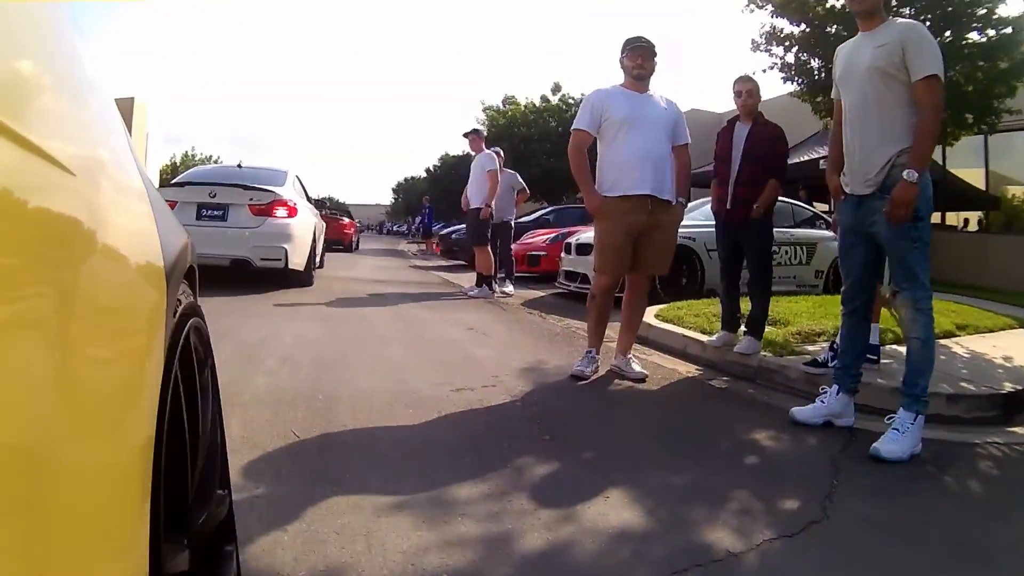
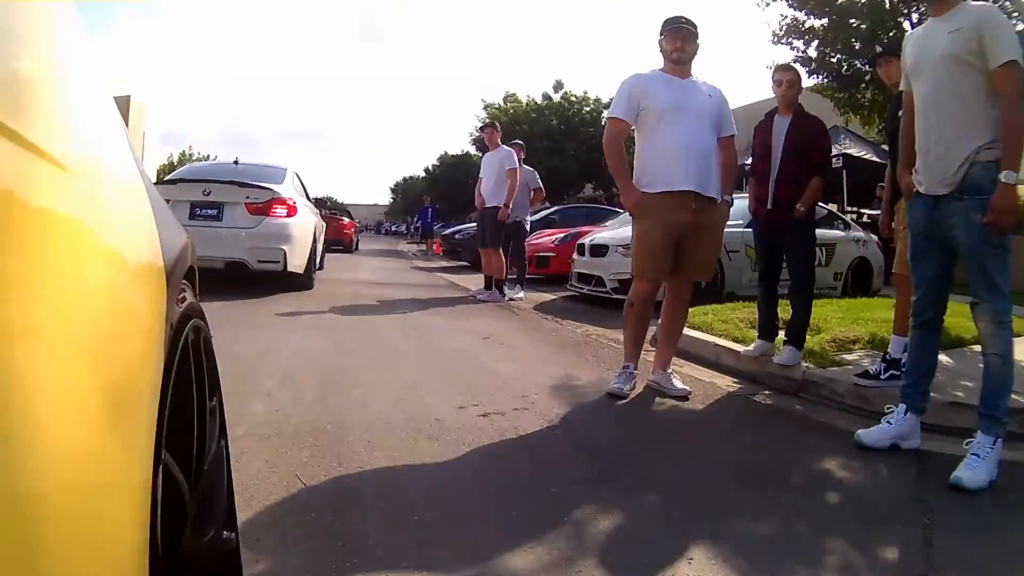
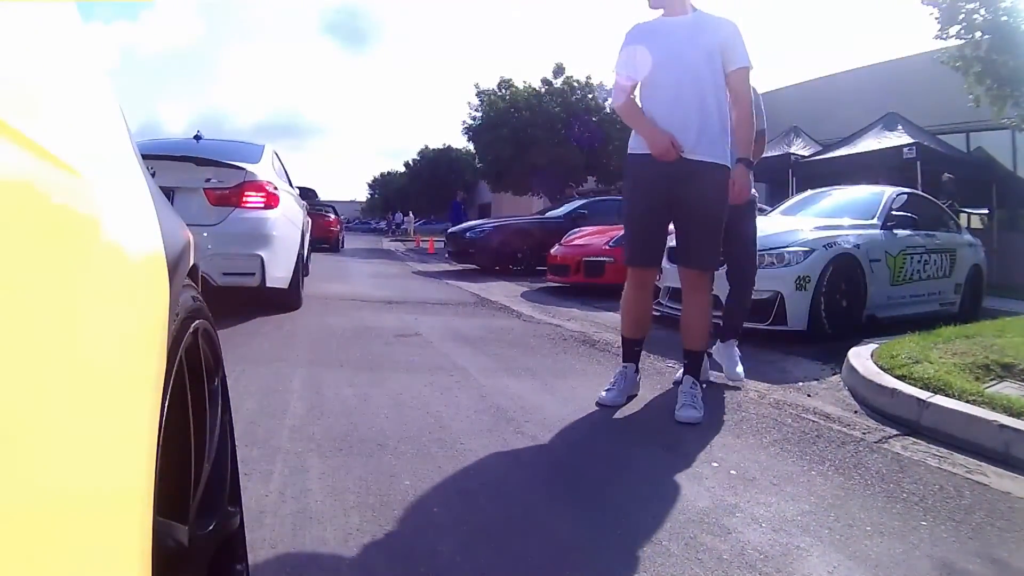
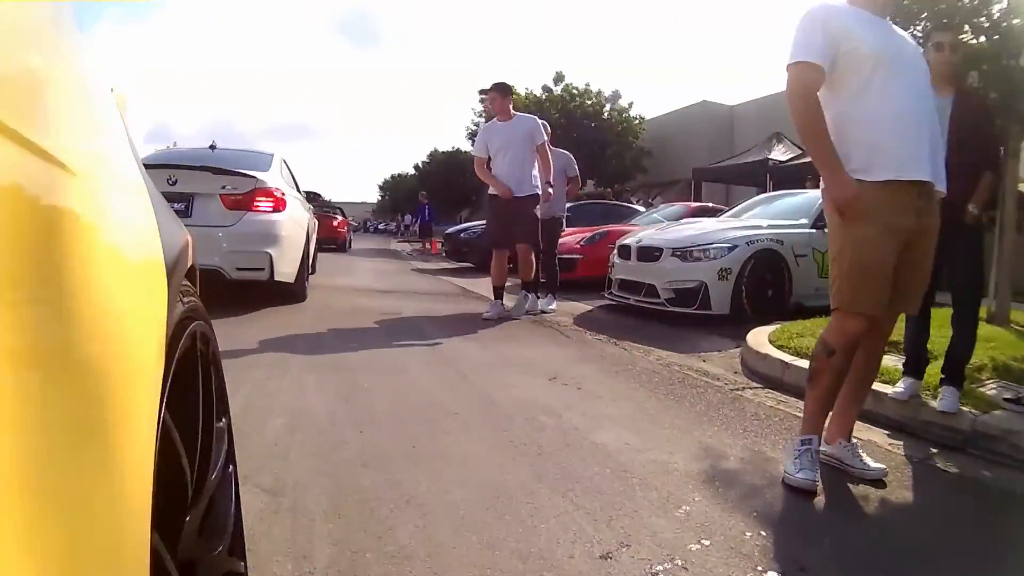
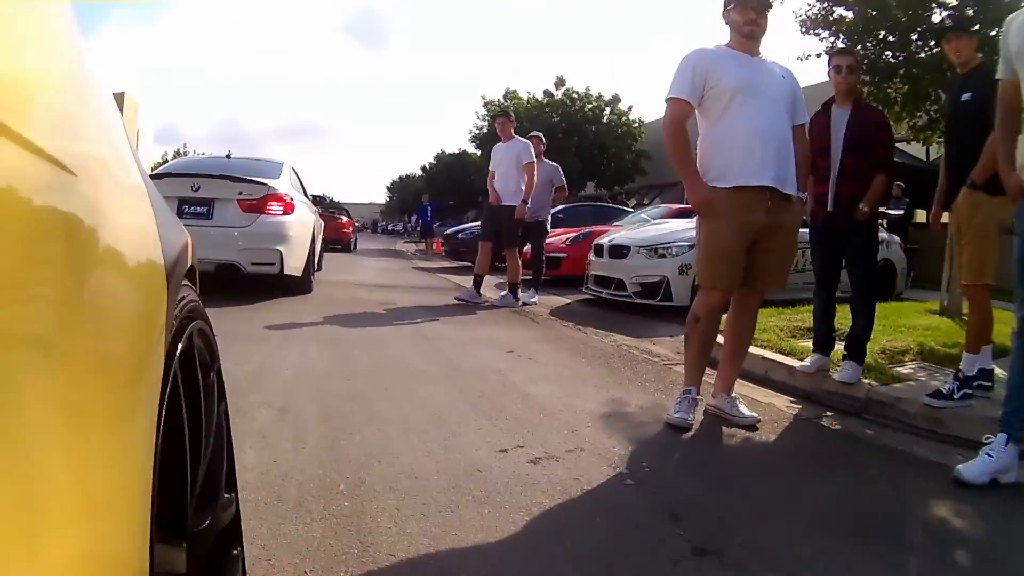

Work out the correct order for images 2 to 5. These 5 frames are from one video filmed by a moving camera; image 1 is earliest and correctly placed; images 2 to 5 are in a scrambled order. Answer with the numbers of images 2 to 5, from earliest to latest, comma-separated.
2, 5, 4, 3
